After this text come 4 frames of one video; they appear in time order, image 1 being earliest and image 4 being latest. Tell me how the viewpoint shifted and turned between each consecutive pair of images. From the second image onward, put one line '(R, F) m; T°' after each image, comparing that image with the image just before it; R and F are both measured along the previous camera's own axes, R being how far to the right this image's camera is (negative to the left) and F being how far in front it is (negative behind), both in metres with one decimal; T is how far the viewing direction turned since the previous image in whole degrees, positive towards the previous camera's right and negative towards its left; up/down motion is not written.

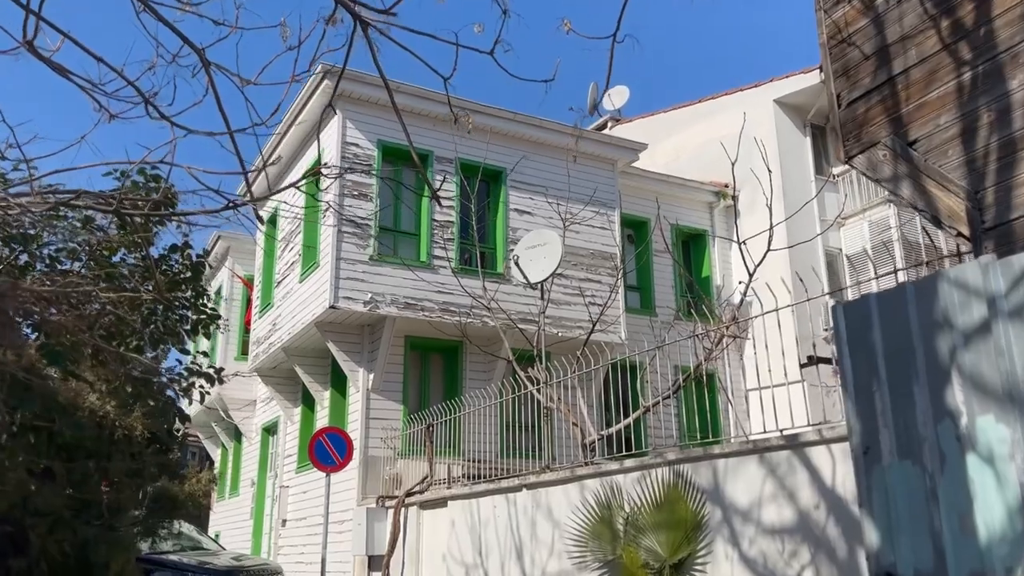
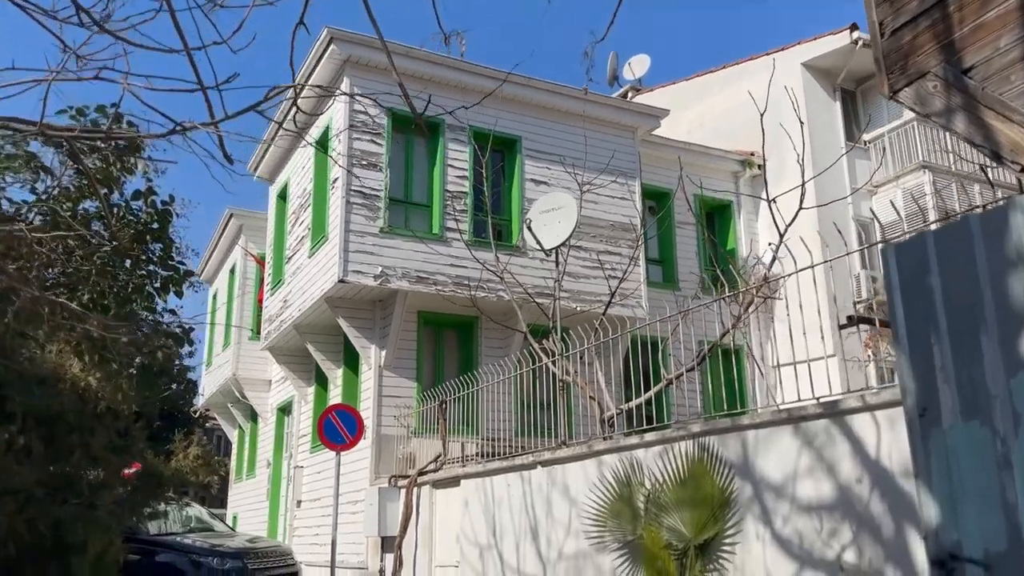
(+0.1, +0.5) m; -2°
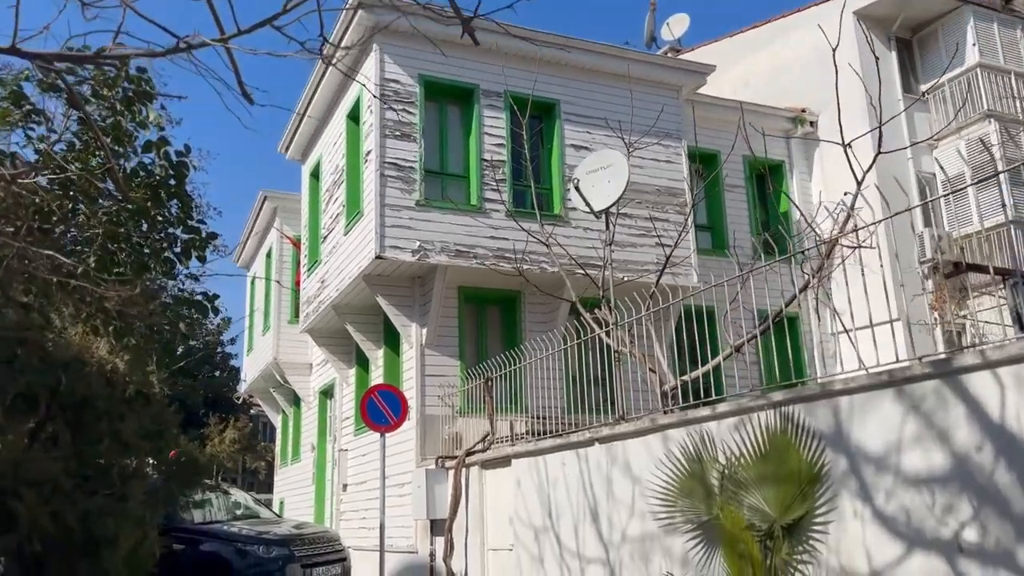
(-0.1, +0.5) m; -3°
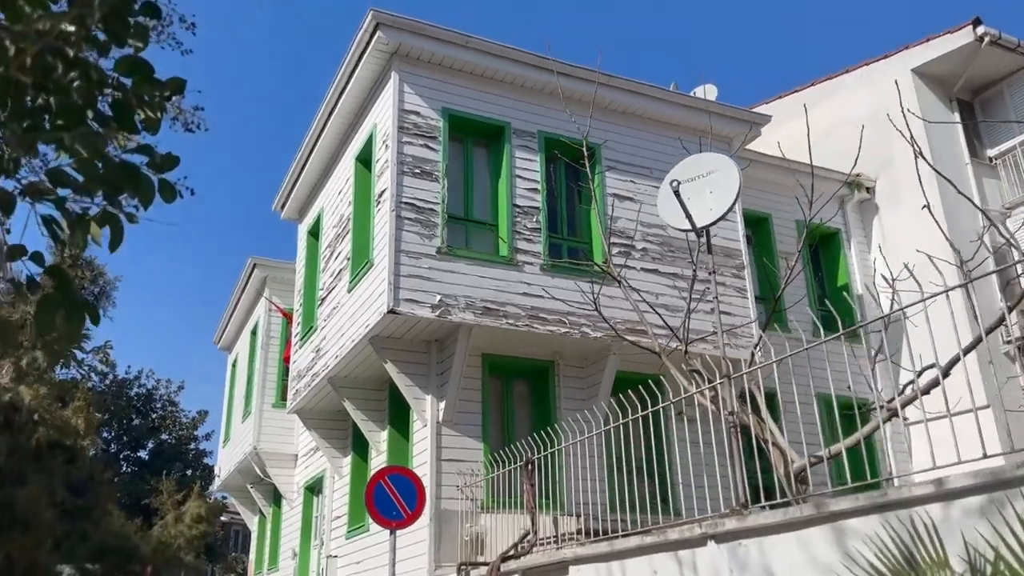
(-0.6, +1.8) m; +1°
